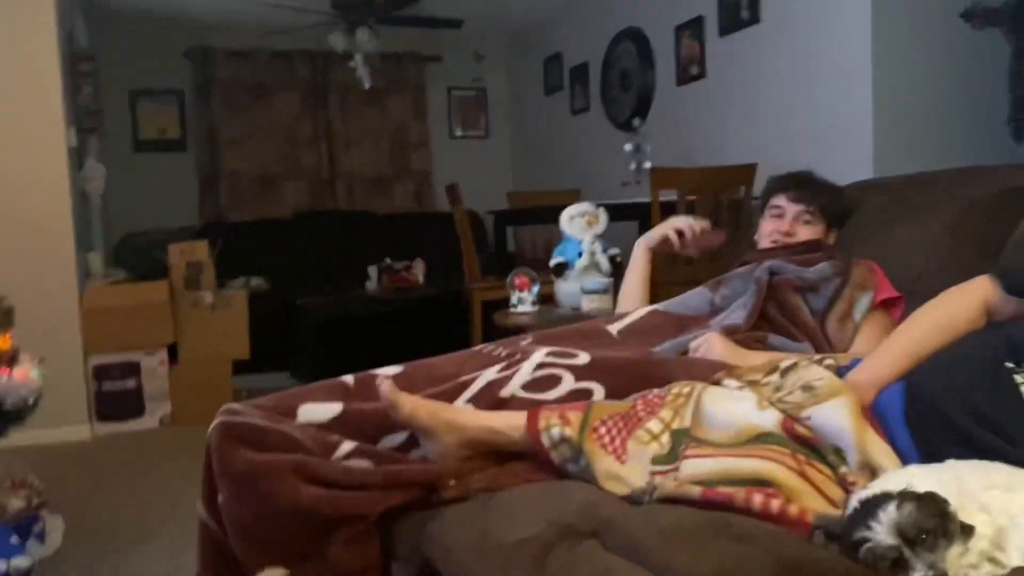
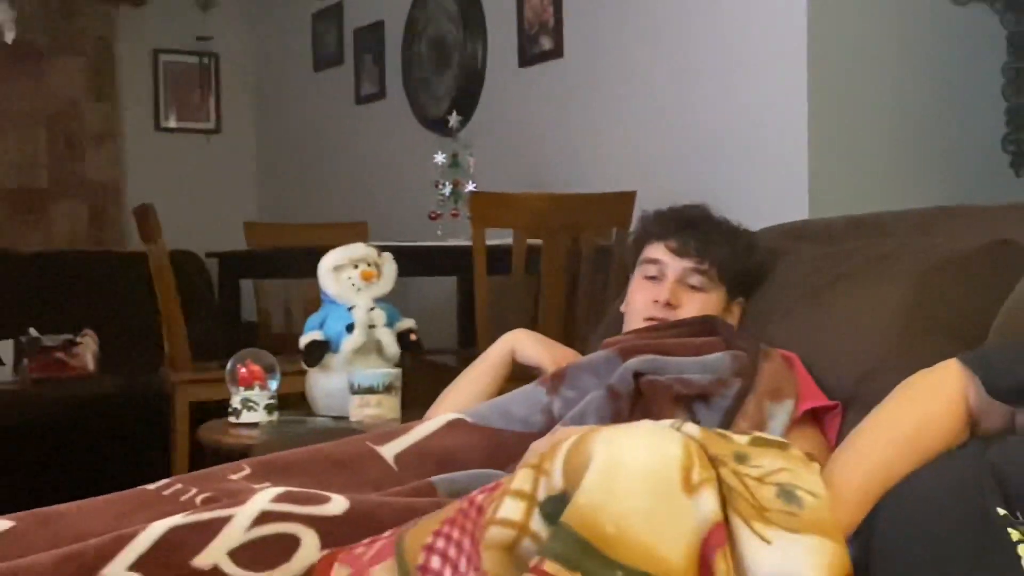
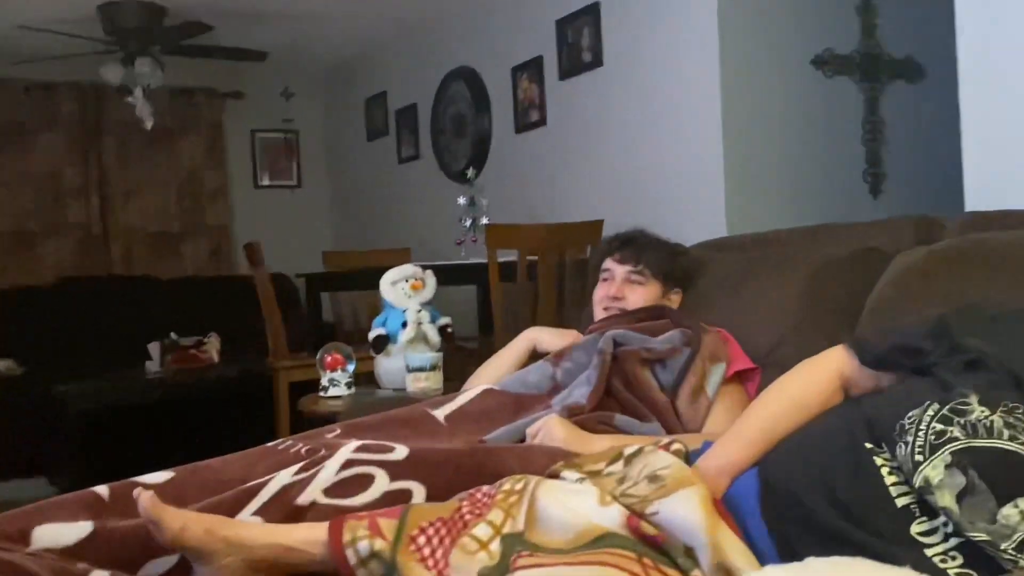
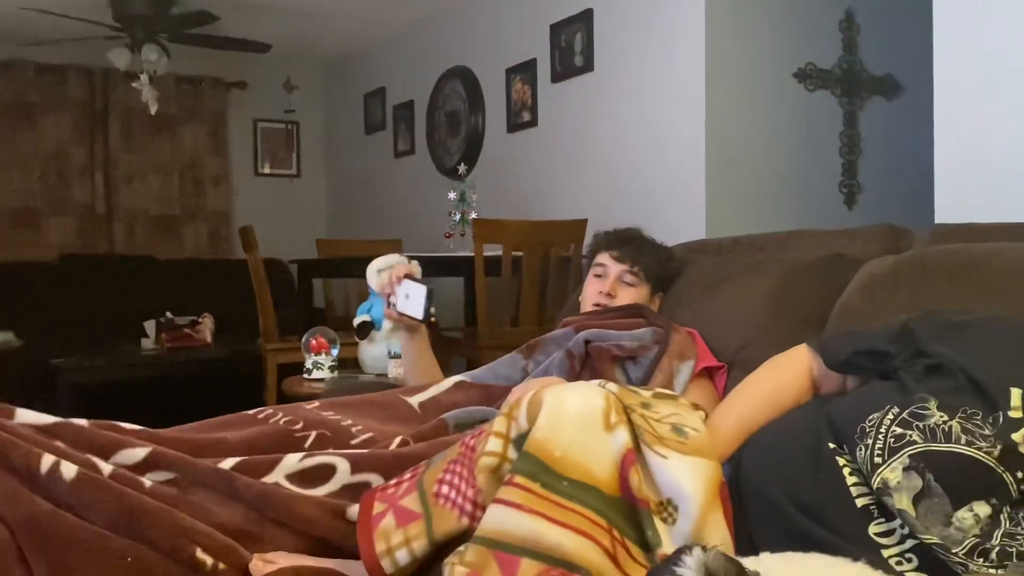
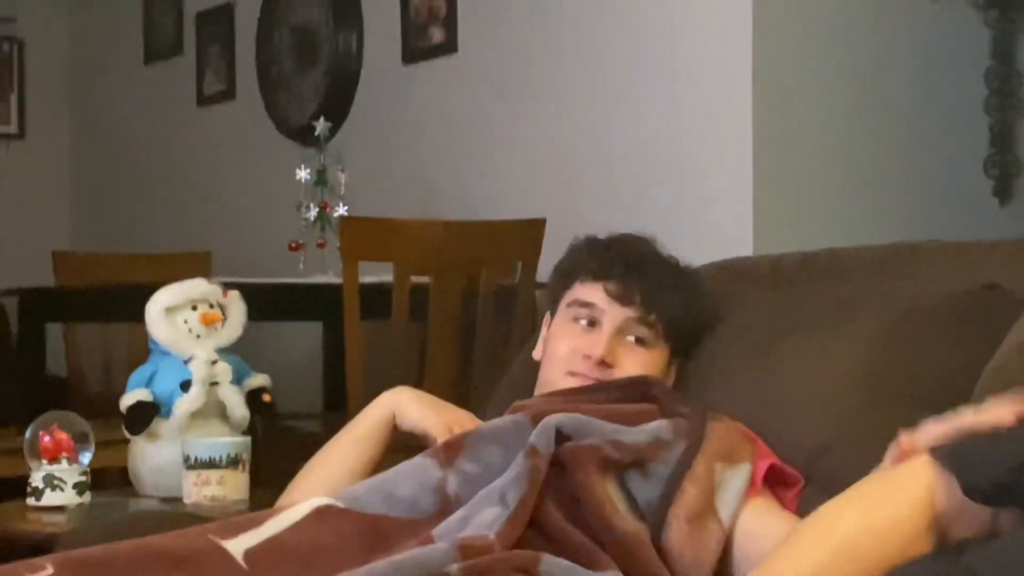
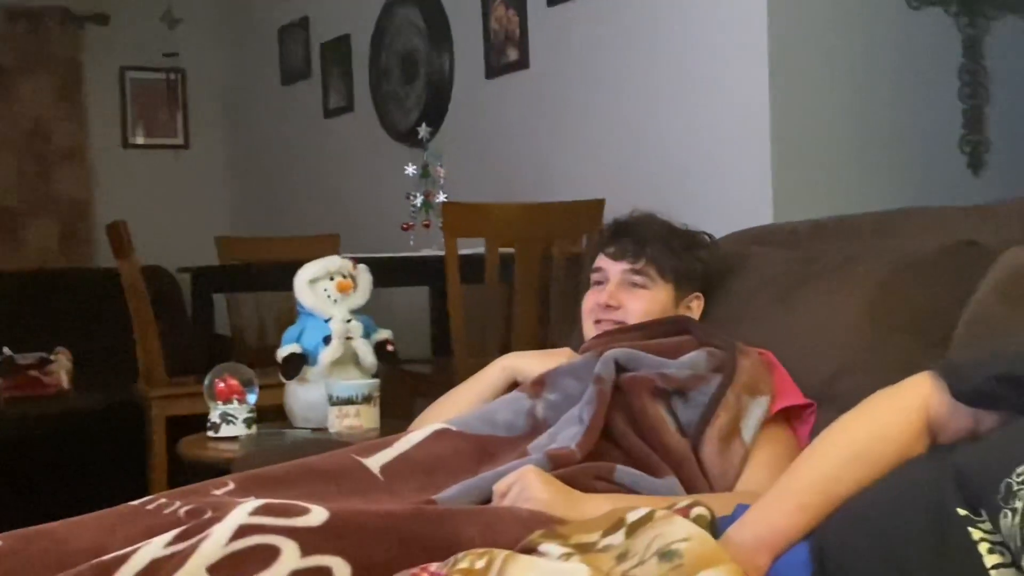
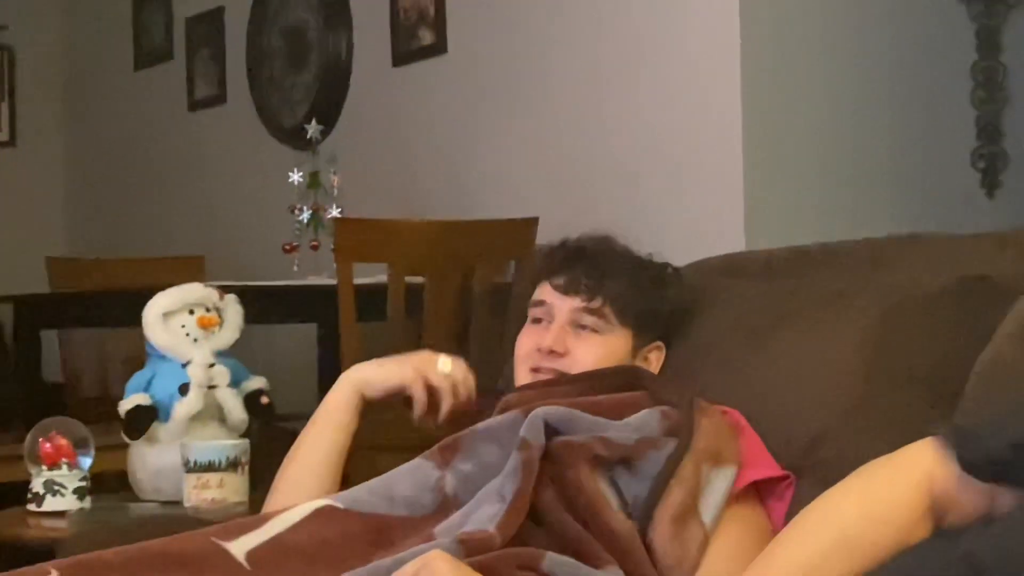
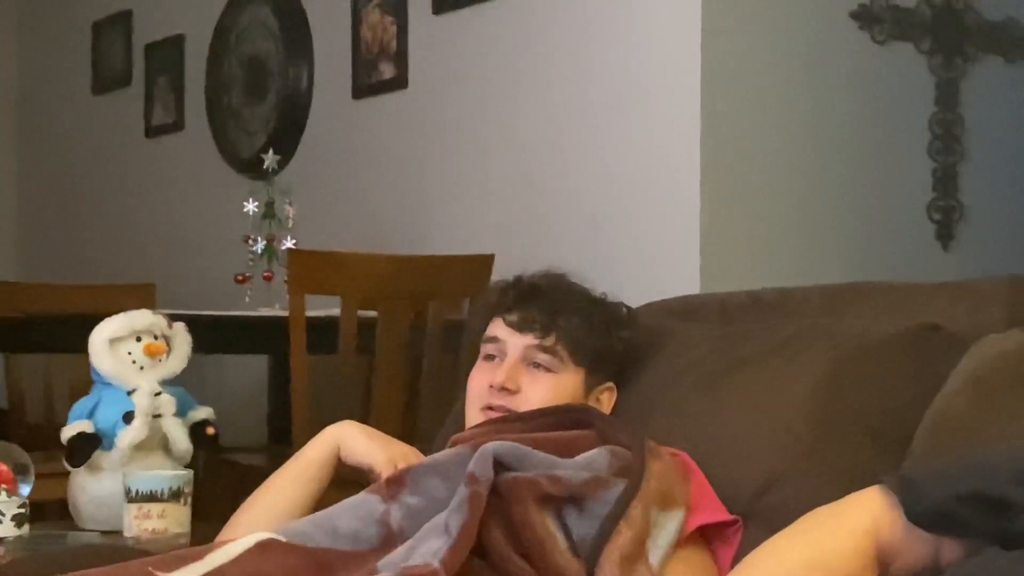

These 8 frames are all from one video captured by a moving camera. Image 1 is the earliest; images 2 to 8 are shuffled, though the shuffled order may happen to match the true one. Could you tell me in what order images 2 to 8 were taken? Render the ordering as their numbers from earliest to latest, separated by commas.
3, 6, 7, 8, 5, 2, 4
